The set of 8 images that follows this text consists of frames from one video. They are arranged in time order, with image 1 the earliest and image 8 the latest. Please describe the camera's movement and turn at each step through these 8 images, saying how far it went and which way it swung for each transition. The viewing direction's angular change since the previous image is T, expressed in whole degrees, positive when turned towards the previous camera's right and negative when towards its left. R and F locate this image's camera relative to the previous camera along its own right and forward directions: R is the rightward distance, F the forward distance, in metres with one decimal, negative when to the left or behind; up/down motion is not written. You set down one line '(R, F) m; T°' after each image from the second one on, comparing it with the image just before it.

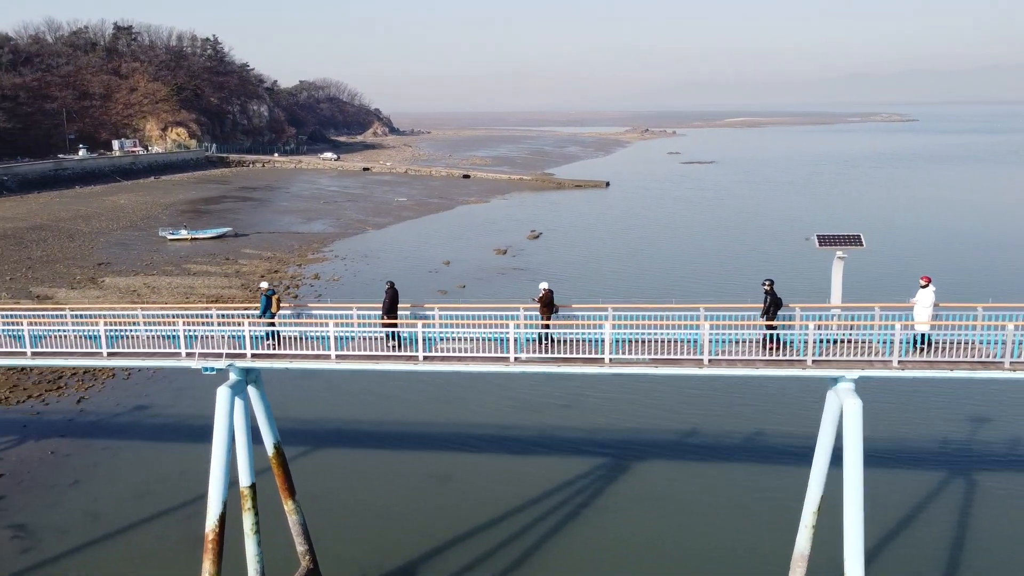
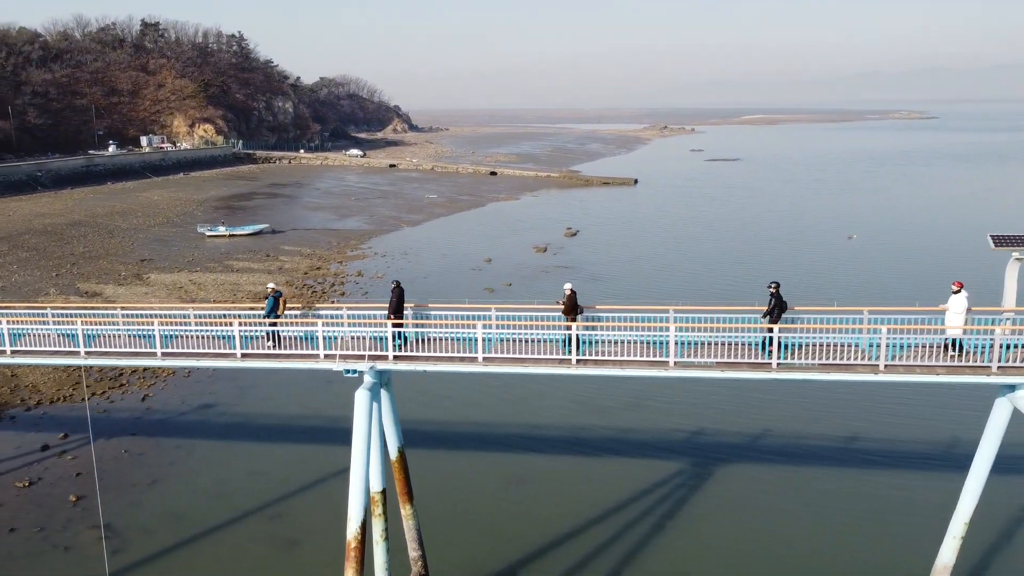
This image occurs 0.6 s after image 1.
(-1.3, +0.3) m; -1°
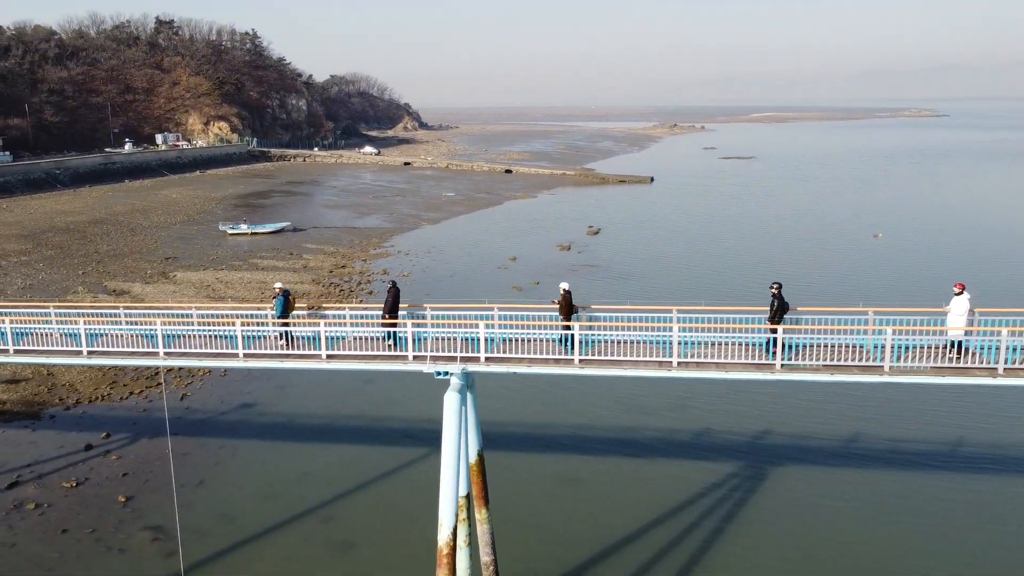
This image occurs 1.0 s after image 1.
(-0.8, +0.2) m; 0°
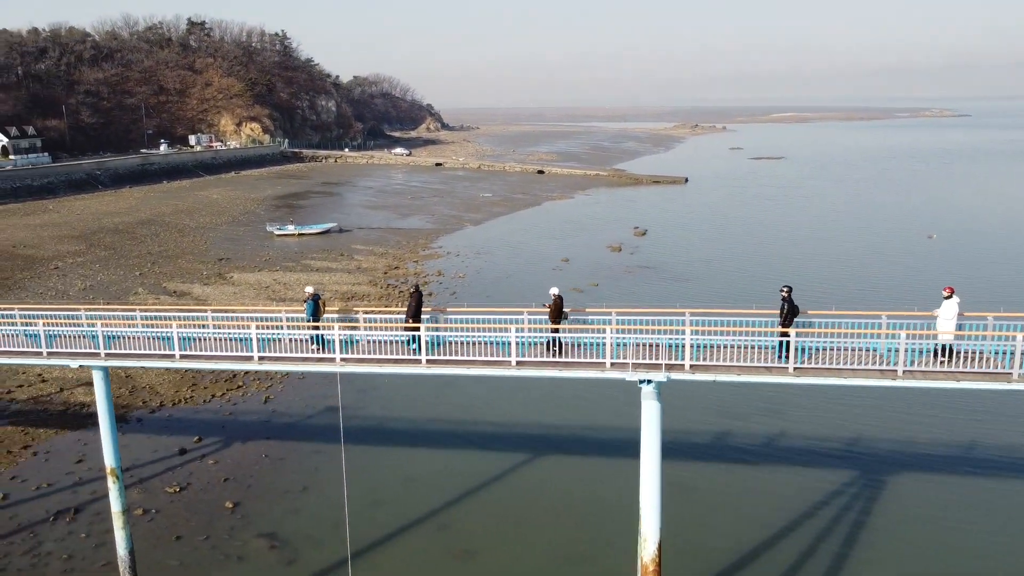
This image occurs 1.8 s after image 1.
(-1.7, +0.3) m; -1°
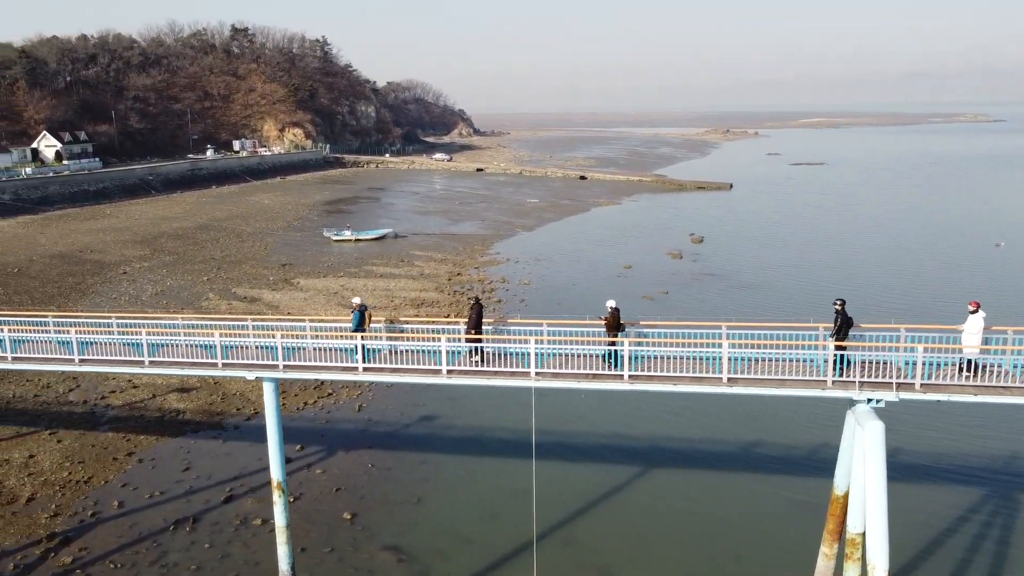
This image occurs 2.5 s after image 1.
(-1.7, +0.2) m; -2°
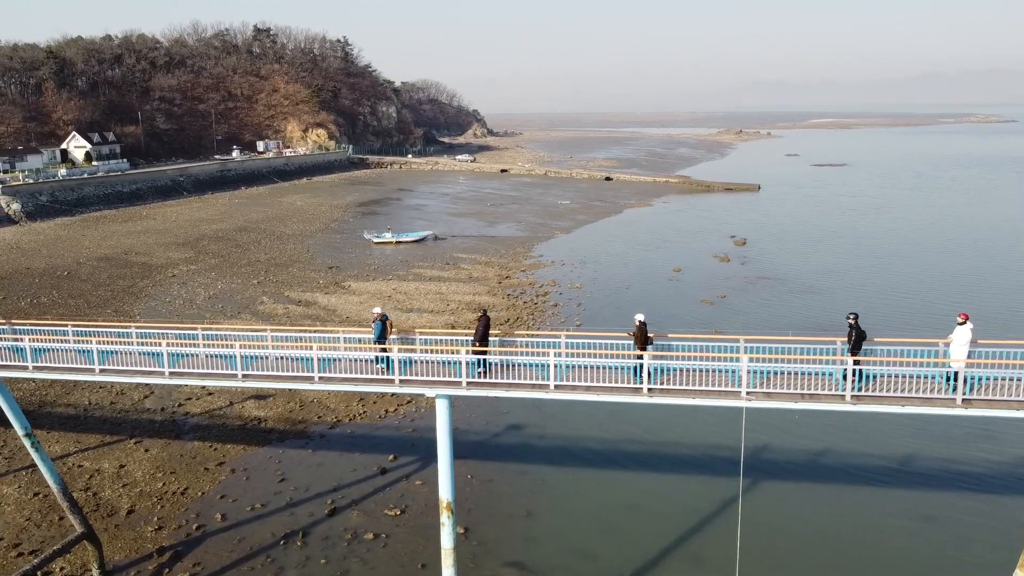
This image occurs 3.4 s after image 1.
(-1.9, +0.4) m; 0°
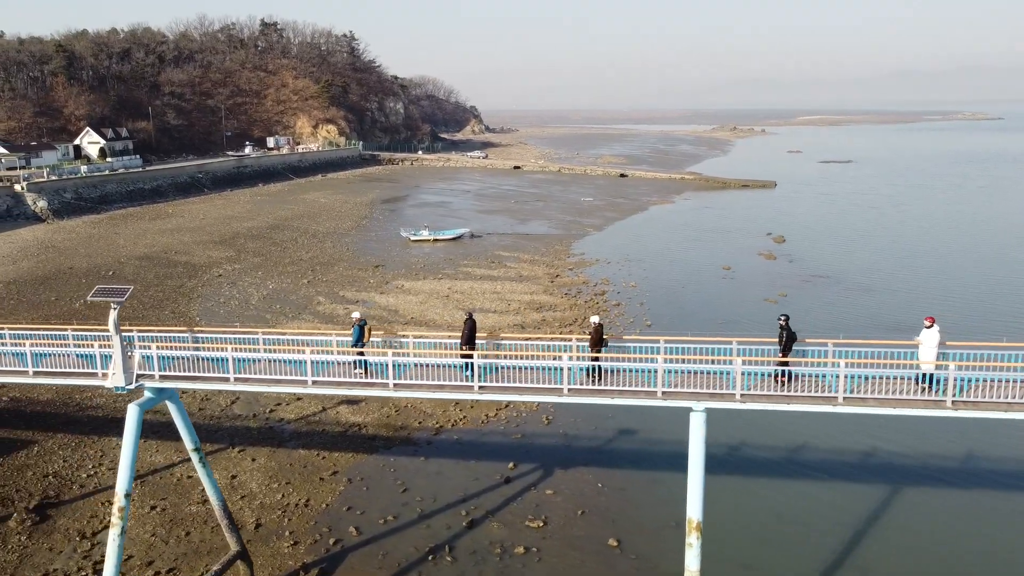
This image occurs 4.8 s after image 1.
(-2.7, +0.6) m; +1°
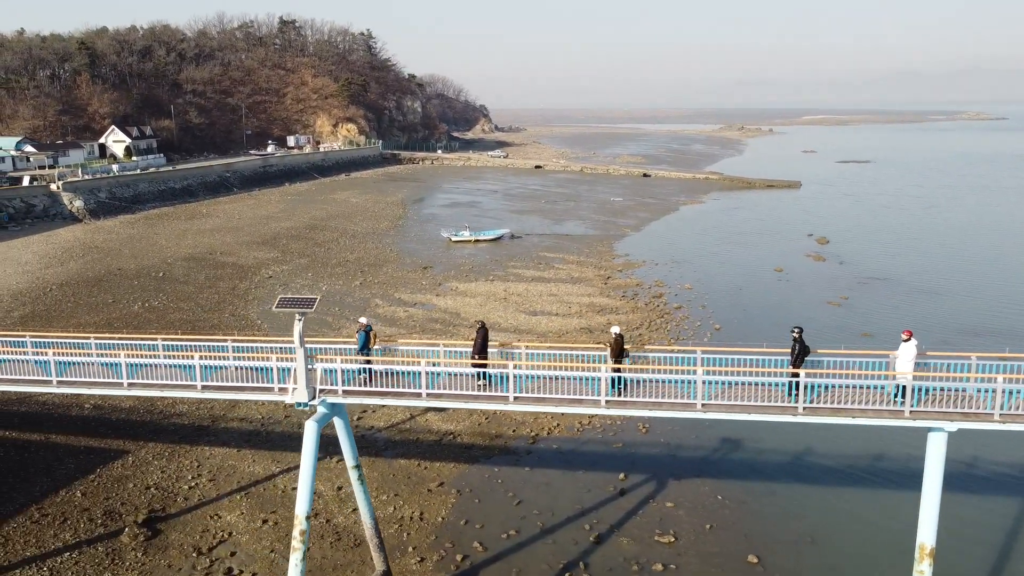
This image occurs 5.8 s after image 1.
(-2.1, +0.5) m; 0°
